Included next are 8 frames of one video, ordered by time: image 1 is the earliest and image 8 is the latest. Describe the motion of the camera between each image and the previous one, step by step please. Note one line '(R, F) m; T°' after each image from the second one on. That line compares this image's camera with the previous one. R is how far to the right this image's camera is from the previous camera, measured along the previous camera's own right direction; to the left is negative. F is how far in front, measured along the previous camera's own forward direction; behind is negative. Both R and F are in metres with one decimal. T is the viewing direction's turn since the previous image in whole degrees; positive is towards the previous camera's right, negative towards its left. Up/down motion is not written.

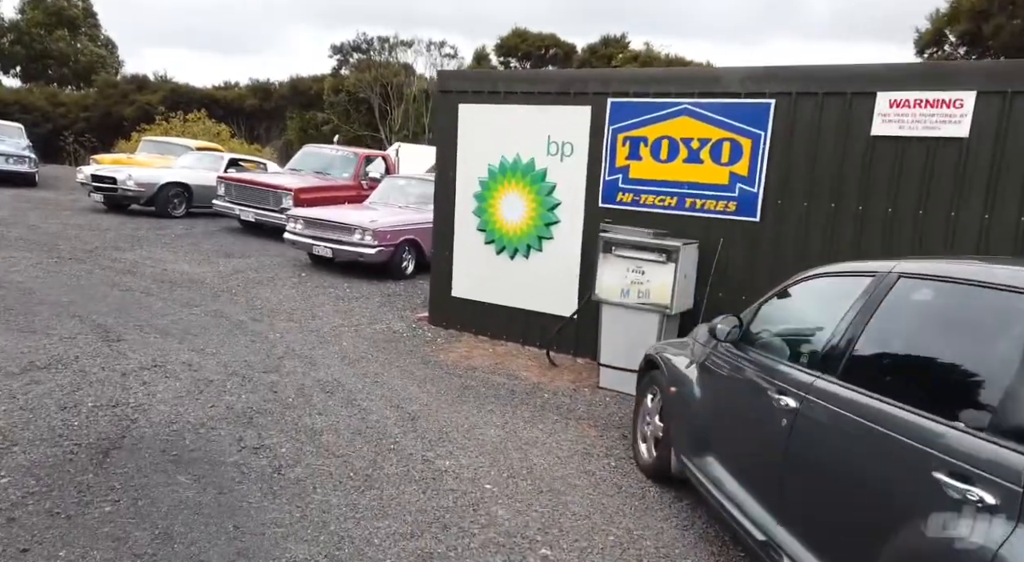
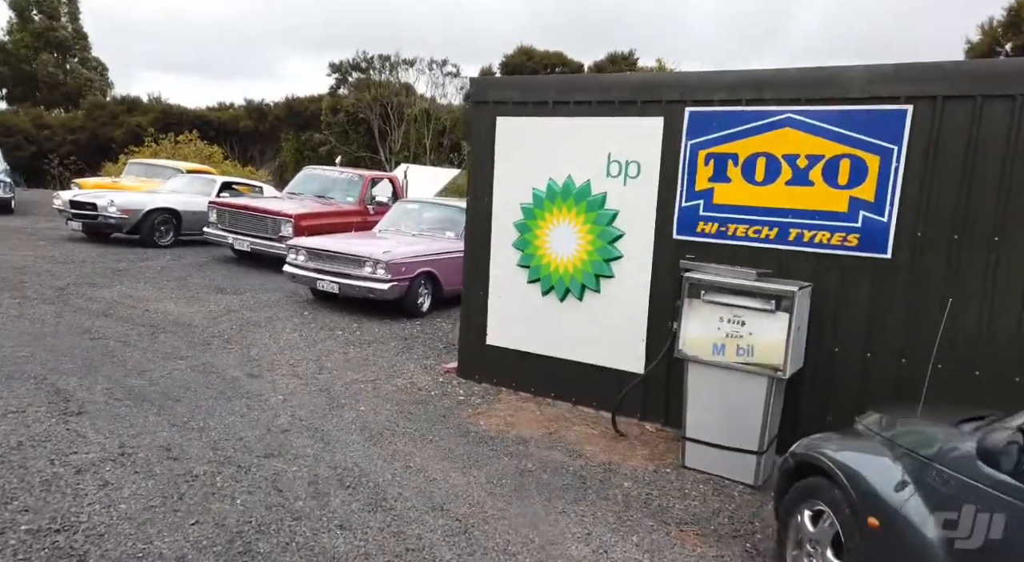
(-0.4, +1.1) m; 0°
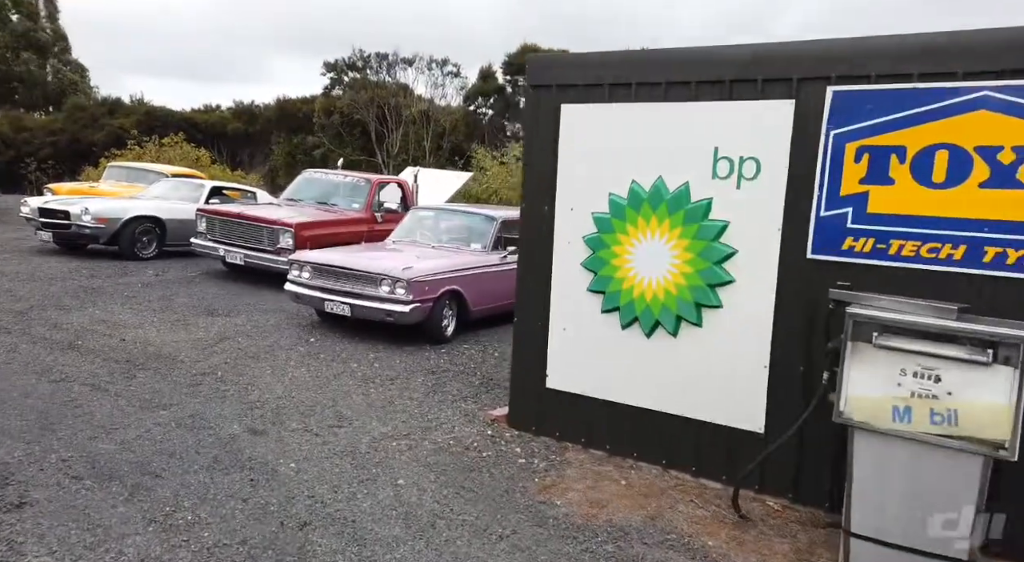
(-0.5, +1.2) m; +1°
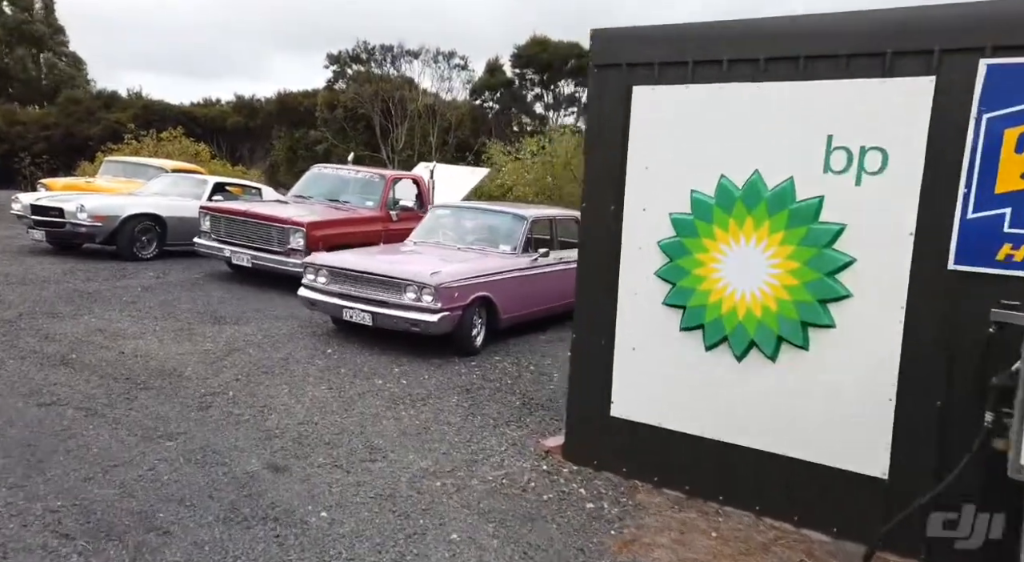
(-0.4, +0.7) m; 0°
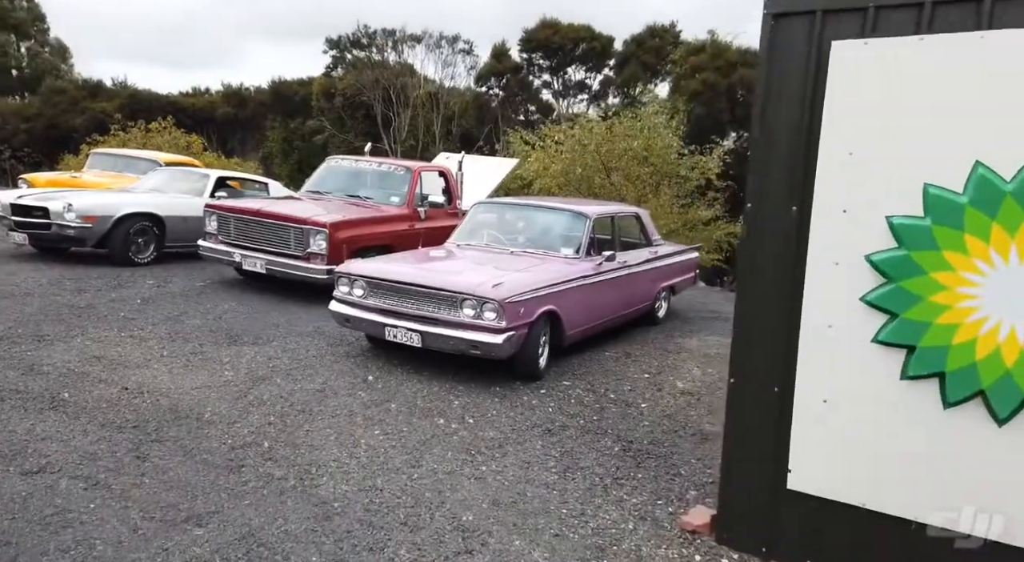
(-0.7, +1.1) m; +1°
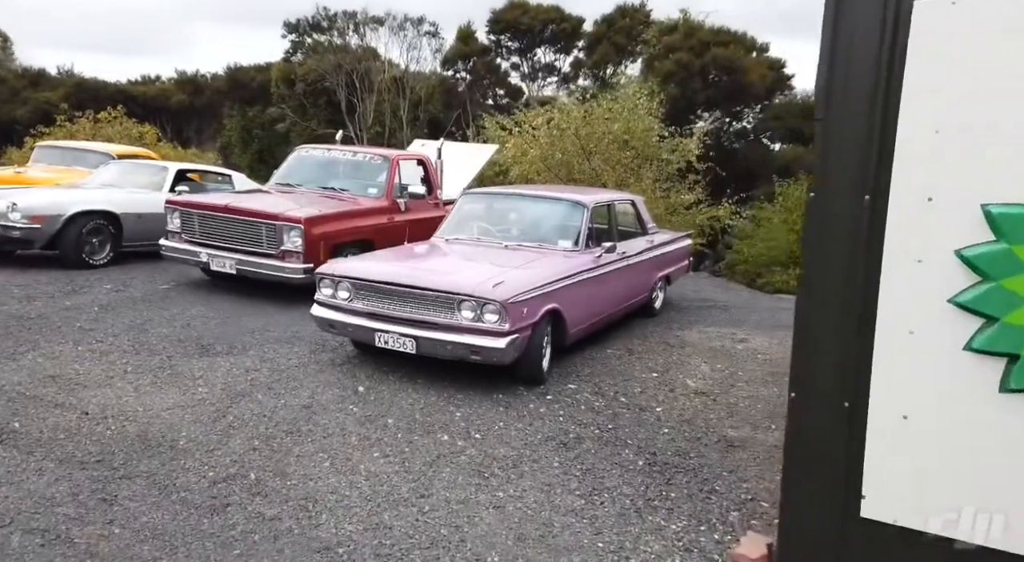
(-0.3, +0.5) m; +3°
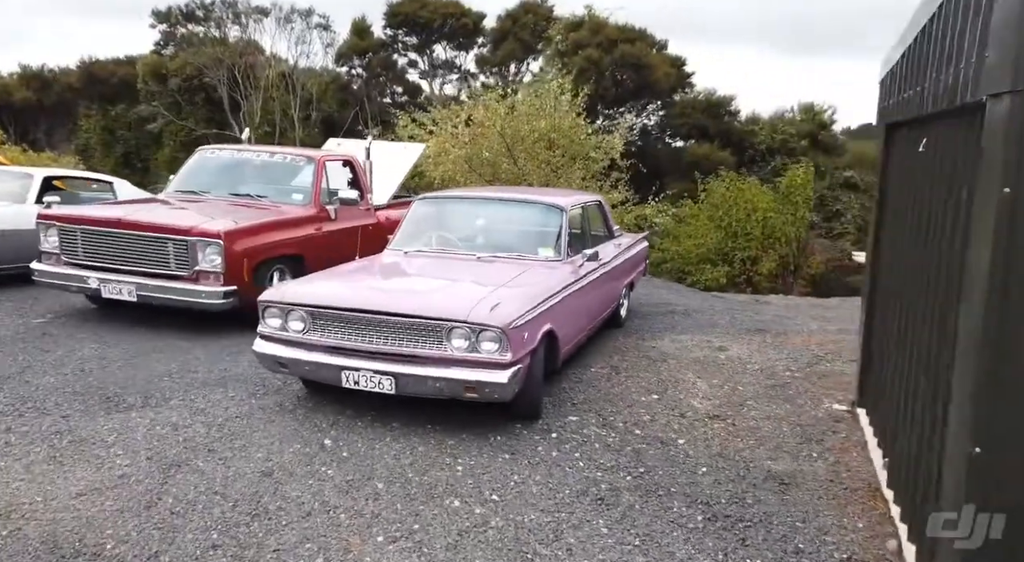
(-0.7, +0.9) m; +9°
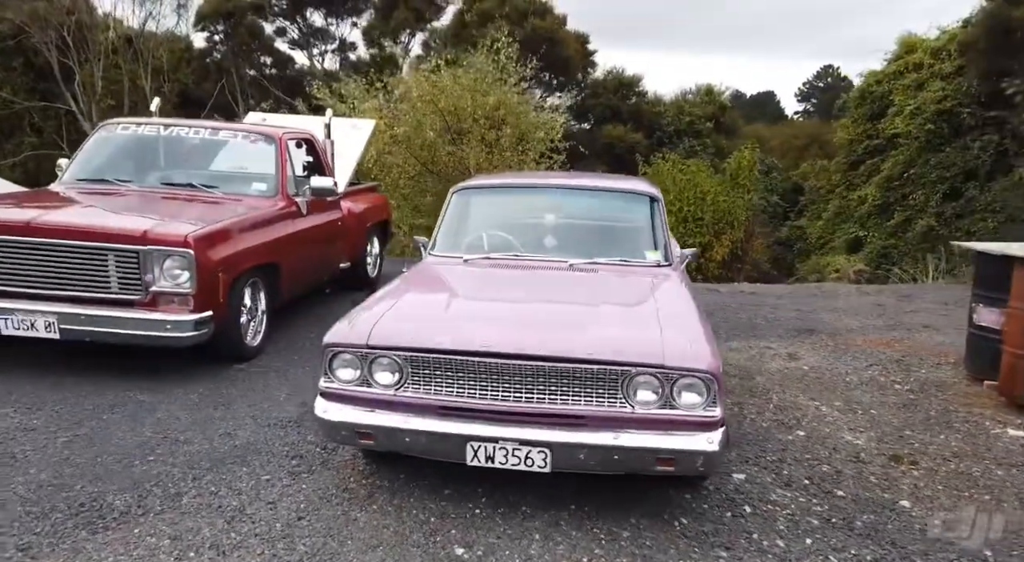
(-1.5, +1.4) m; +12°
